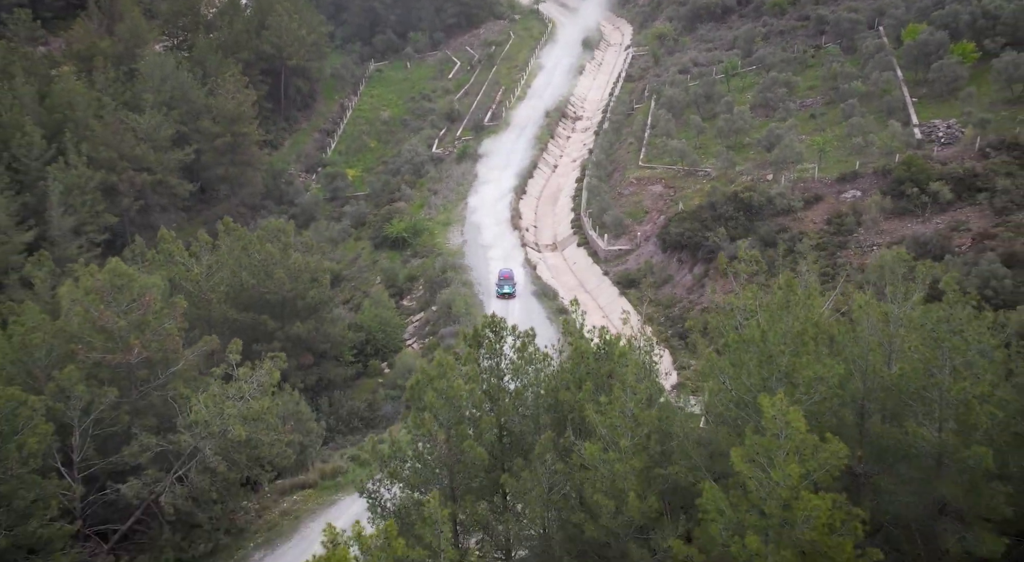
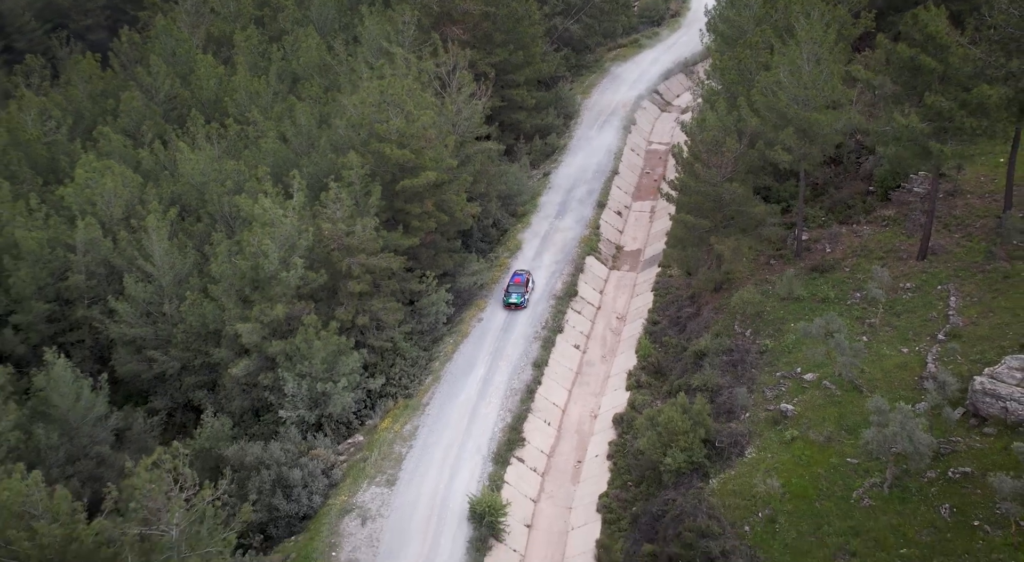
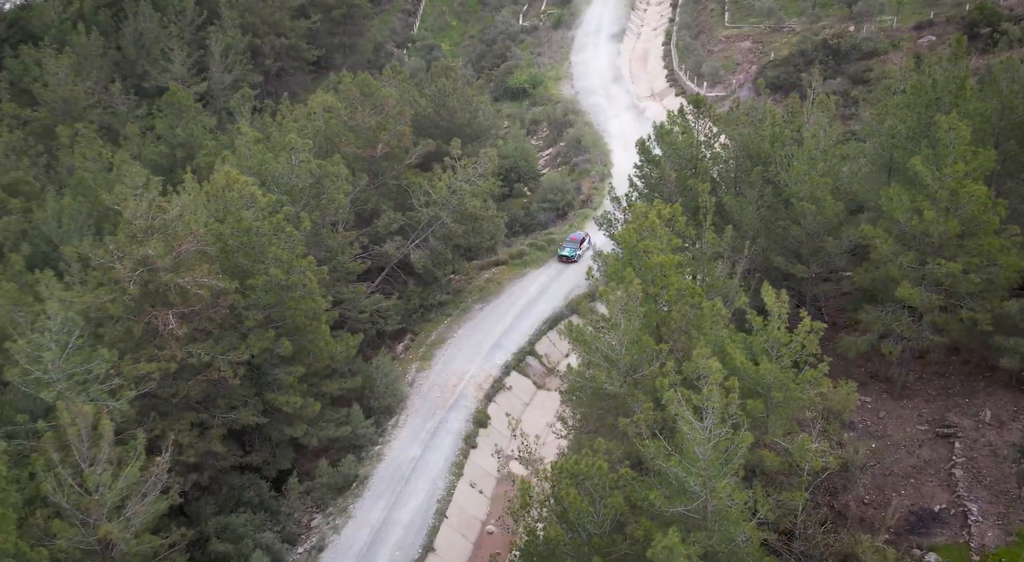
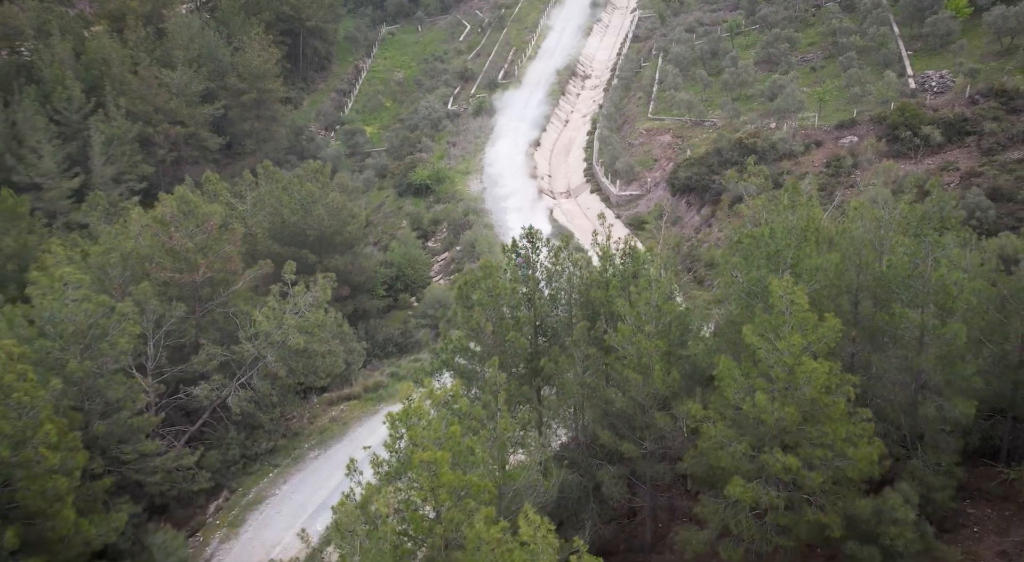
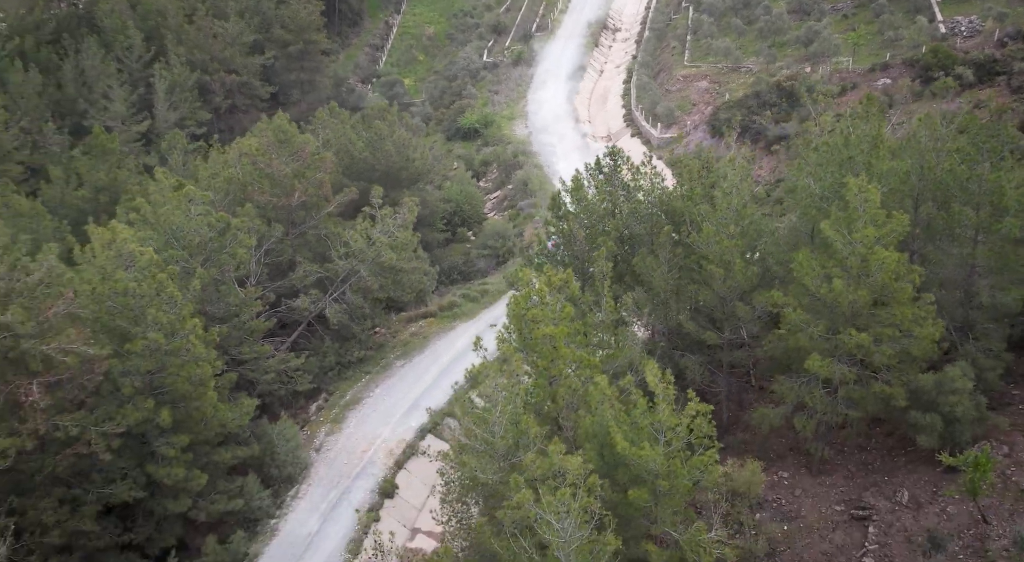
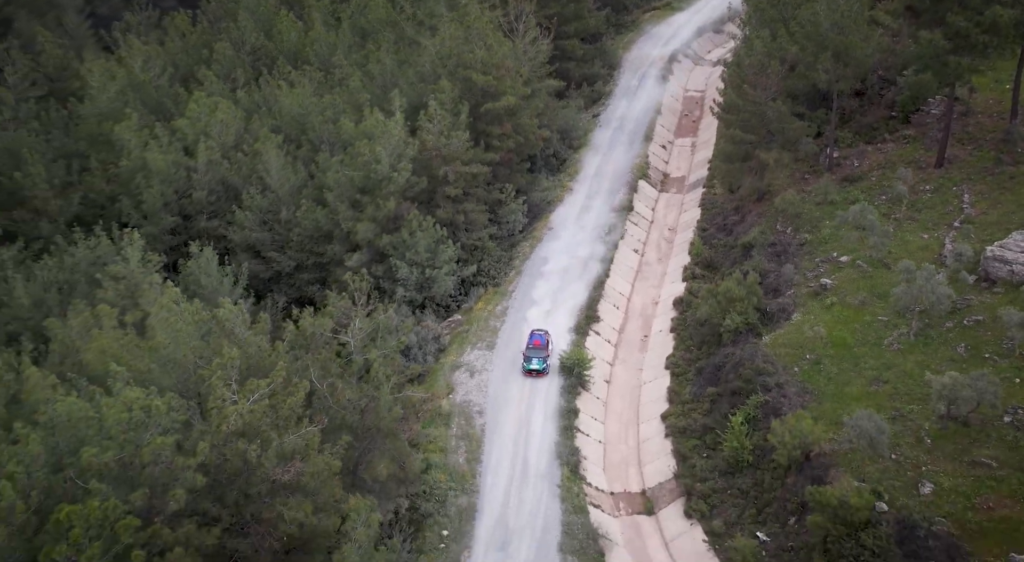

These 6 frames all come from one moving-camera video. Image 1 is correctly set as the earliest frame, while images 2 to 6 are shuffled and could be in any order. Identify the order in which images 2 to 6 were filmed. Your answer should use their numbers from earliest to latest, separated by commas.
4, 5, 3, 2, 6
